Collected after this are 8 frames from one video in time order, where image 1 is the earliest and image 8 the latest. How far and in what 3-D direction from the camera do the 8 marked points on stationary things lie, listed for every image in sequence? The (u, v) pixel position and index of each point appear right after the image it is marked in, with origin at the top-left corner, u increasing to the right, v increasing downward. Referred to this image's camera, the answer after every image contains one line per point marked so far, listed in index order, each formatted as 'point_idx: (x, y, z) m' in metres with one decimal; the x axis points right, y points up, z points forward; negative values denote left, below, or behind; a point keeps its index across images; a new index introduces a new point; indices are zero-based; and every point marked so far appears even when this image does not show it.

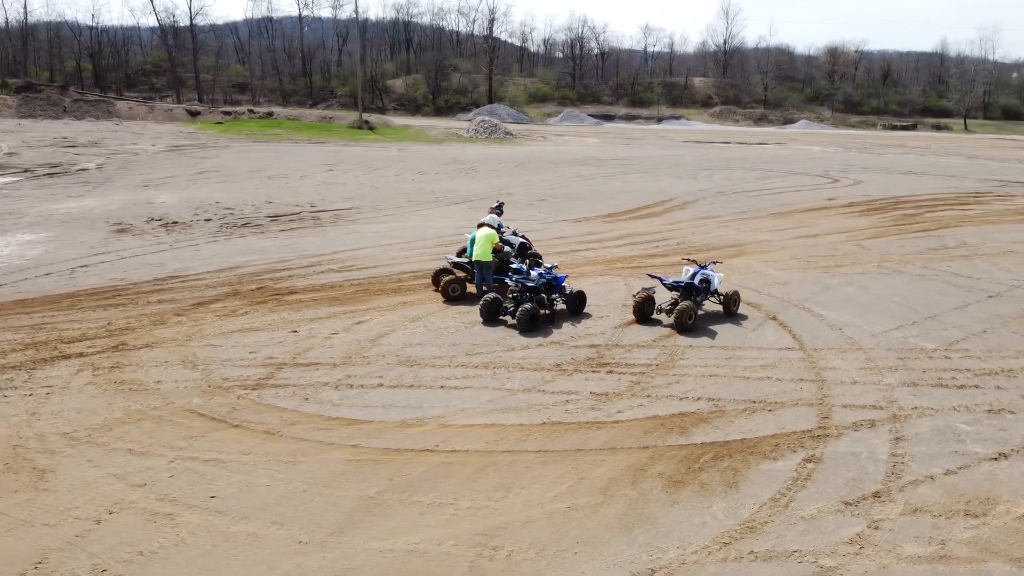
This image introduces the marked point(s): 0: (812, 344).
0: (+3.7, -0.7, +10.1) m
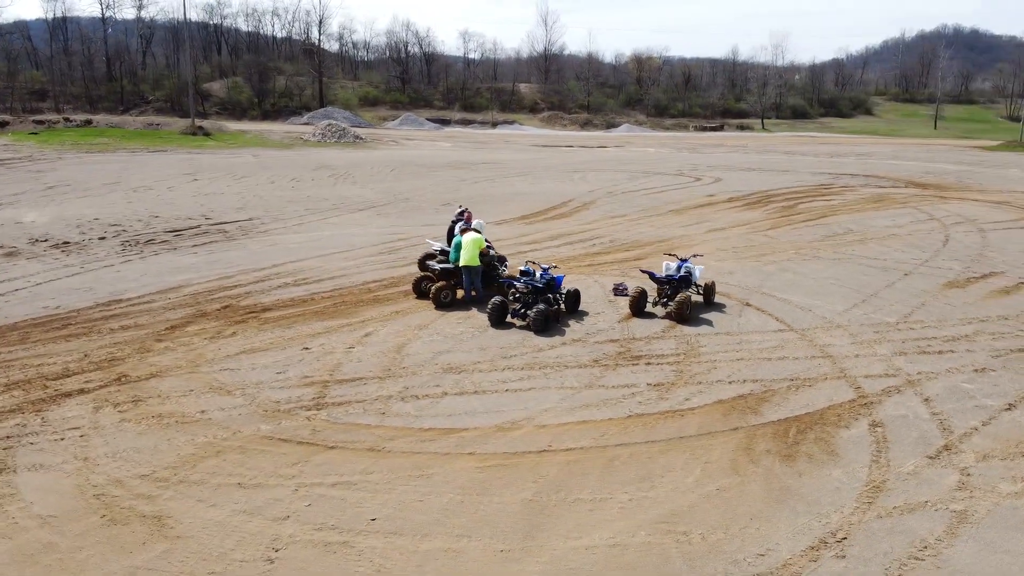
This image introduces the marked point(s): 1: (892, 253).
0: (+3.9, -0.5, +11.2) m
1: (+7.2, +0.7, +15.6) m
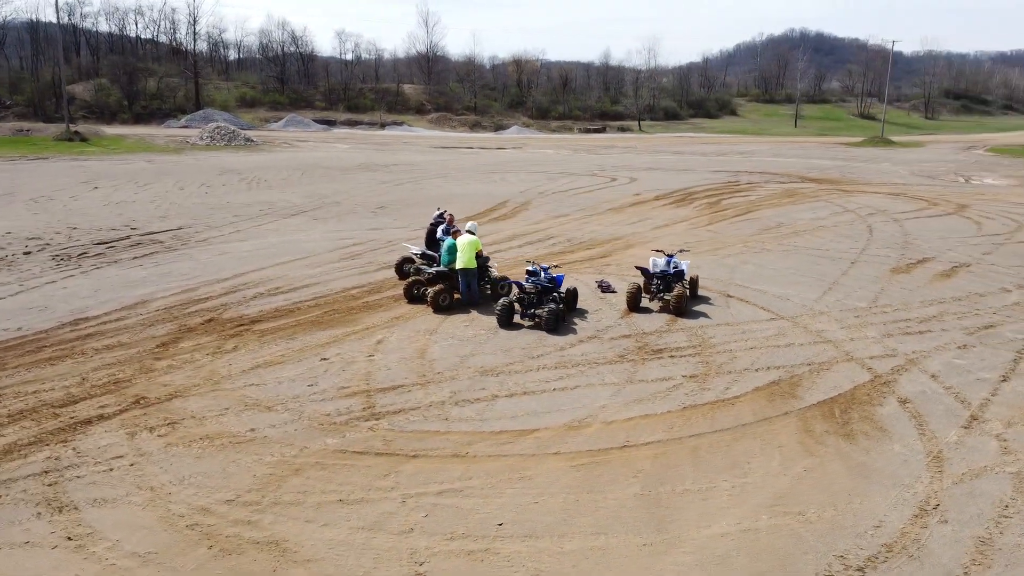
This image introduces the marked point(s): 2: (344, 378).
0: (+3.9, -0.3, +11.9) m
1: (+6.4, +0.9, +16.7) m
2: (-1.8, -1.0, +9.1) m
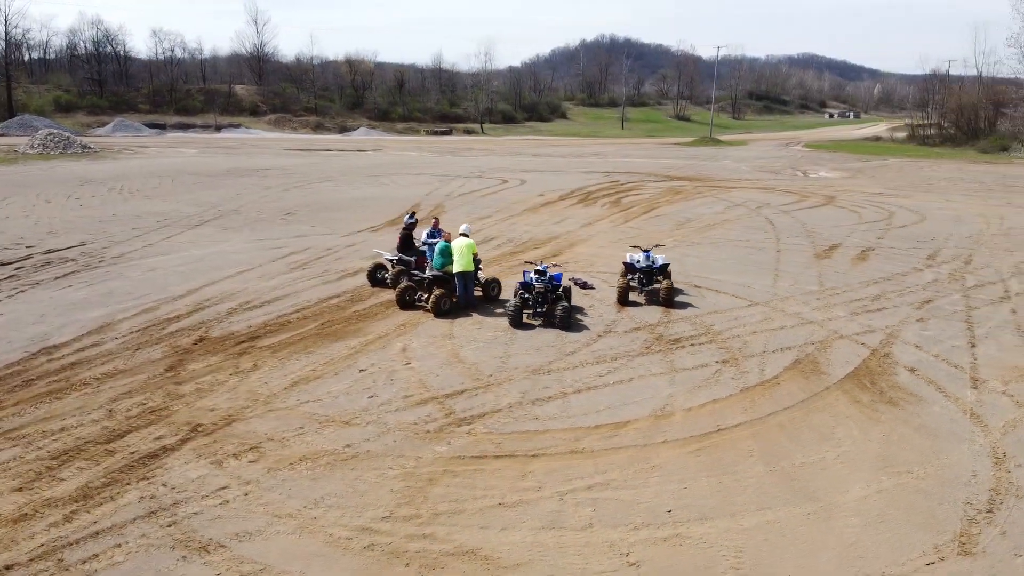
0: (+3.8, -0.1, +12.8) m
1: (+5.1, +1.2, +18.1) m
2: (-1.2, -1.1, +8.9) m
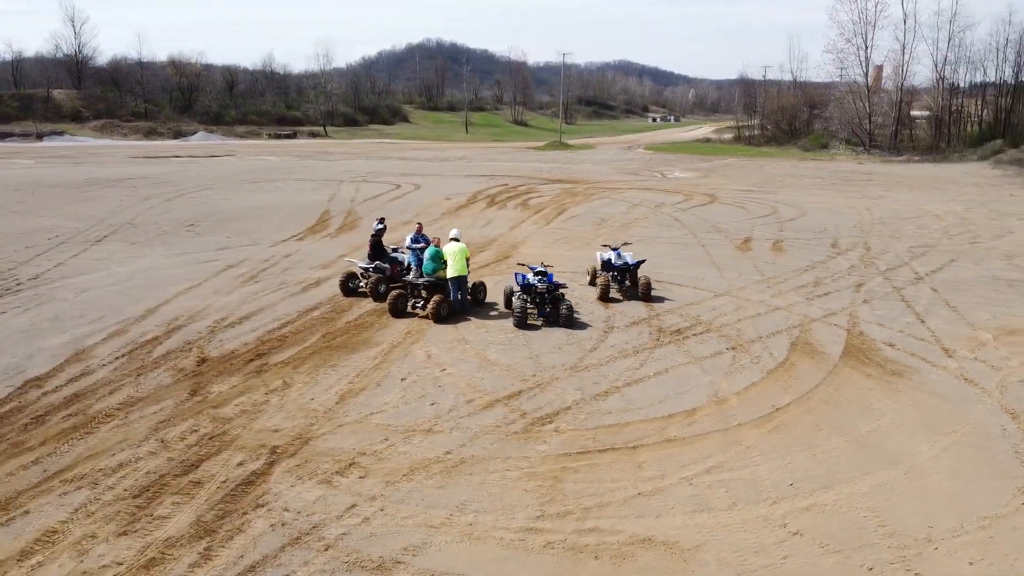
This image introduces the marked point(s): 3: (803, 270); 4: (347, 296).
0: (+3.4, 0.0, +13.8) m
1: (+3.5, +1.3, +19.2) m
2: (-0.6, -1.1, +8.9) m
3: (+5.5, +0.4, +15.5) m
4: (-2.6, -0.1, +13.0) m
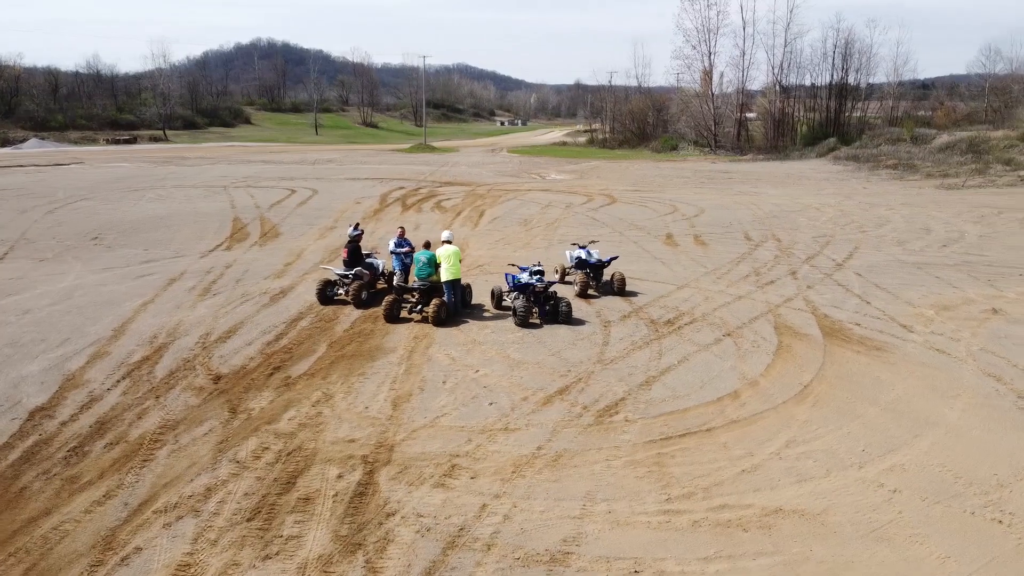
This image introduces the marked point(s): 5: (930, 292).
0: (+2.9, +0.1, +14.6) m
1: (+1.9, +1.4, +19.9) m
2: (-0.1, -1.2, +9.0) m
3: (+4.5, +0.6, +16.7) m
4: (-2.9, -0.3, +12.7) m
5: (+7.1, -0.1, +14.0) m
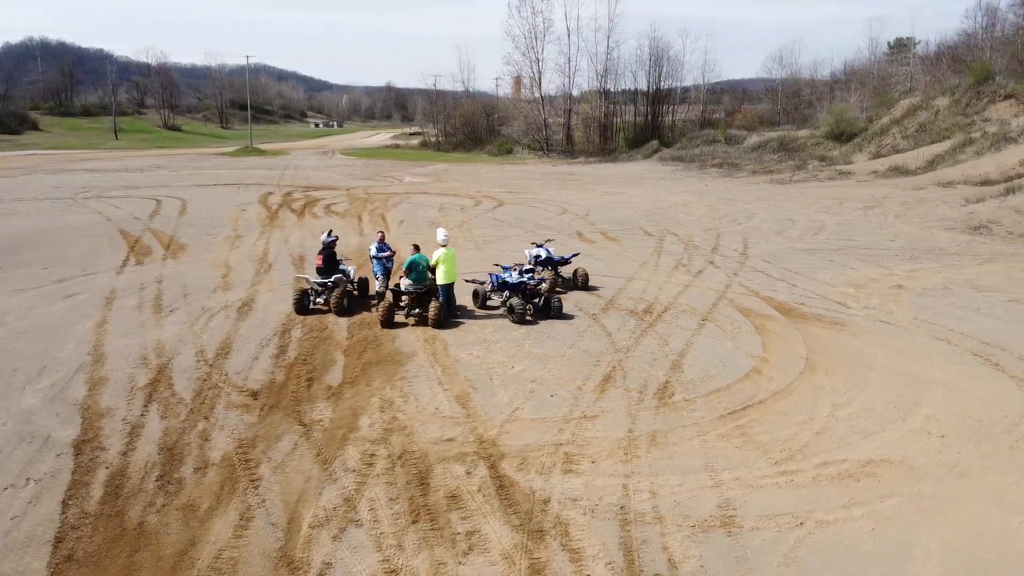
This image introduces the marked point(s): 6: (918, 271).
0: (+2.0, +0.3, +15.6) m
1: (-0.3, +1.4, +20.5) m
2: (+0.5, -1.1, +9.5) m
3: (+3.1, +0.7, +17.9) m
4: (-3.1, -0.4, +12.3) m
5: (+6.3, +0.3, +15.9) m
6: (+7.9, +0.3, +16.1) m
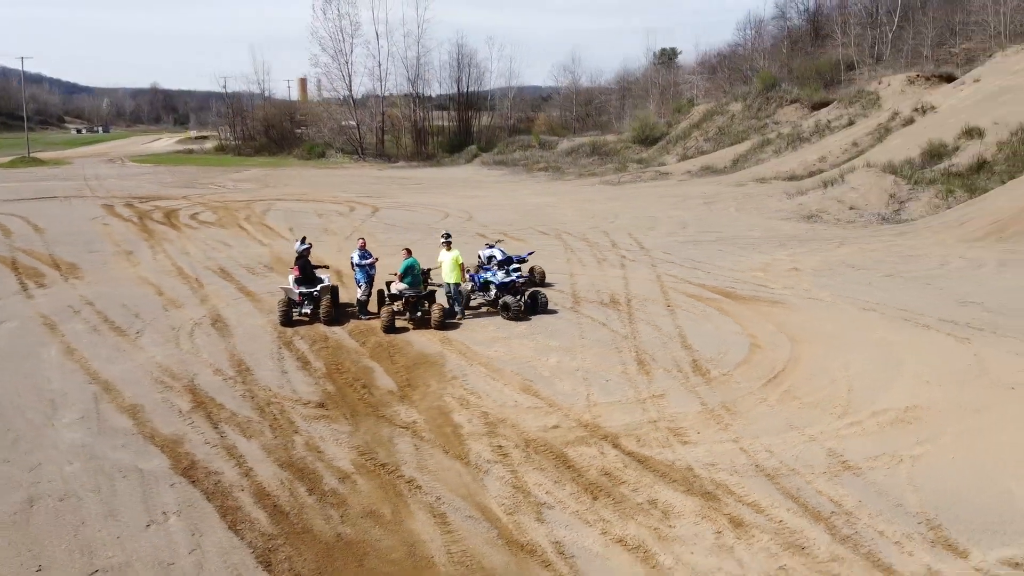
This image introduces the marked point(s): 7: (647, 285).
0: (+0.8, +0.3, +16.5) m
1: (-2.7, +1.3, +20.6) m
2: (+1.1, -1.0, +10.2) m
3: (+1.3, +0.9, +19.1) m
4: (-3.2, -0.6, +12.0) m
5: (+4.8, +0.6, +18.0) m
6: (+6.4, +0.8, +18.6) m
7: (+2.5, 0.0, +15.2) m
